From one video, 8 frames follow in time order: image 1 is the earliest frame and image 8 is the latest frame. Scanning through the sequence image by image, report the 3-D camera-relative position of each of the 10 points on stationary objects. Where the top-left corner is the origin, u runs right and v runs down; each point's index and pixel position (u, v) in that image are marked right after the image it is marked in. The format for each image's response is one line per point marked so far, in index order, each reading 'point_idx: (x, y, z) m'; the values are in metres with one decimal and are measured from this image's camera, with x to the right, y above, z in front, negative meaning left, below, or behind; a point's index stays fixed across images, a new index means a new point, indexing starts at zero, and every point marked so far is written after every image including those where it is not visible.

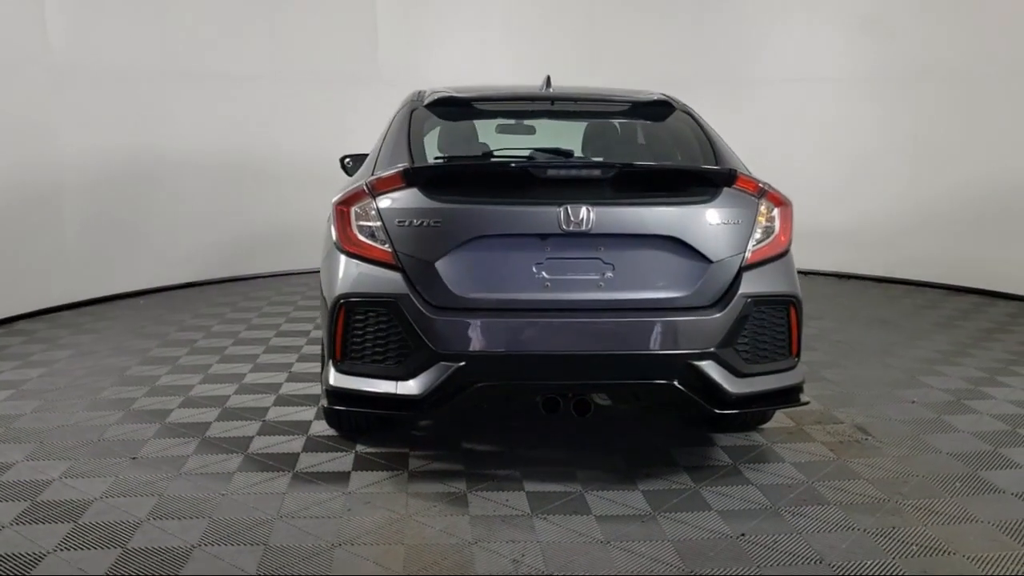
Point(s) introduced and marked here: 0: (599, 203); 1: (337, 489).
0: (+0.3, +0.3, +2.8) m
1: (-0.6, -0.7, +2.9) m
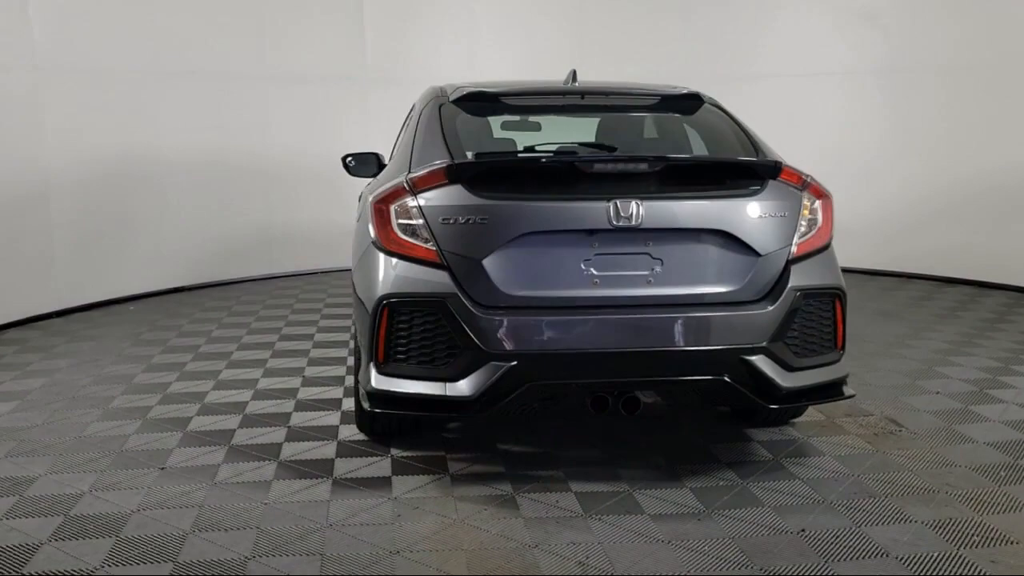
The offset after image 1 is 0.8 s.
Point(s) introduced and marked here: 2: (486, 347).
0: (+0.4, +0.3, +2.8) m
1: (-0.4, -0.7, +2.9) m
2: (-0.1, -0.2, +2.7) m
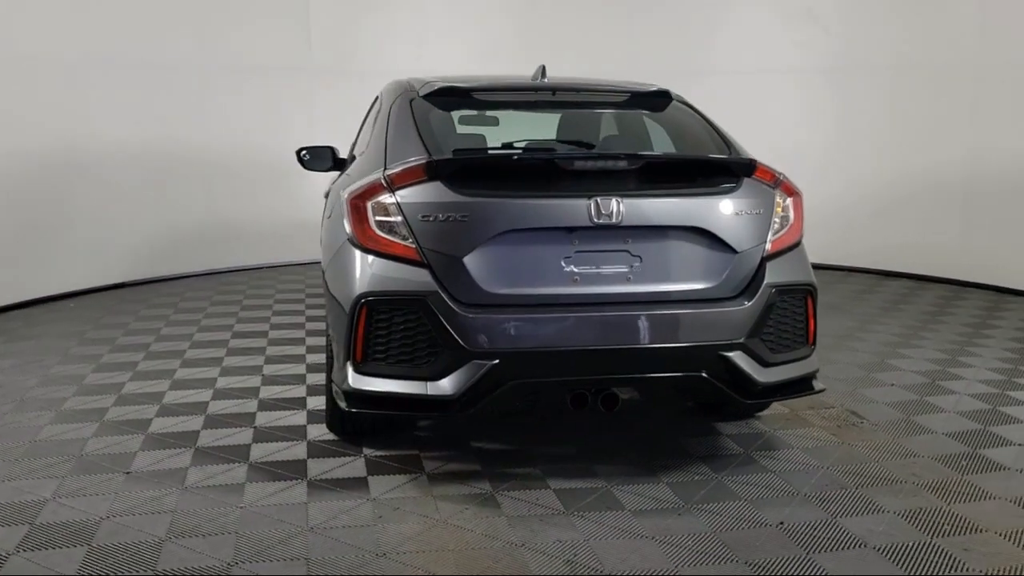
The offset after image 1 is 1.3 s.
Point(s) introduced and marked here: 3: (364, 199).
0: (+0.4, +0.3, +2.8) m
1: (-0.5, -0.7, +2.8) m
2: (-0.1, -0.2, +2.7) m
3: (-0.5, +0.3, +2.8) m
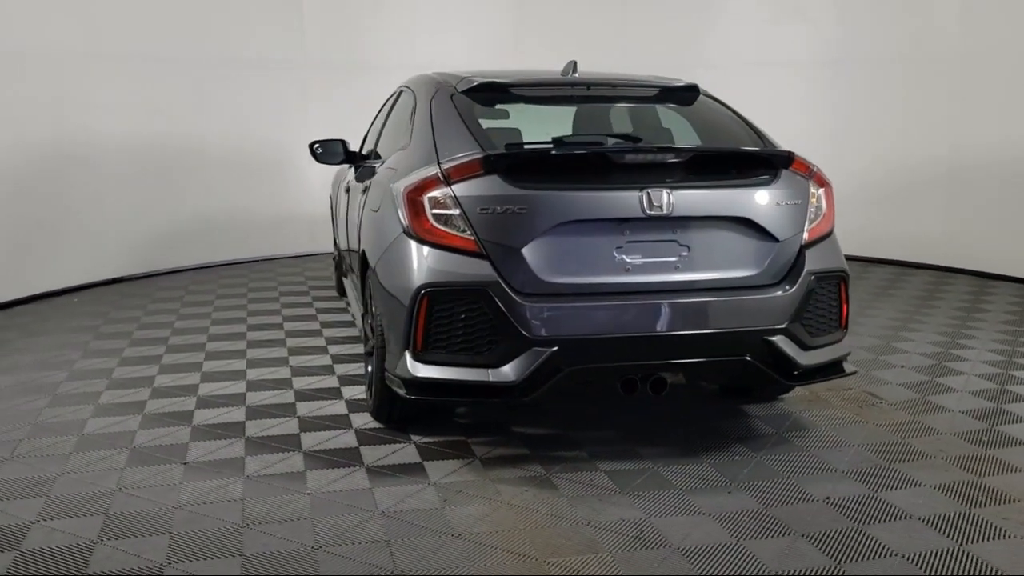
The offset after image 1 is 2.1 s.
0: (+0.5, +0.3, +2.9) m
1: (-0.3, -0.6, +2.9) m
2: (+0.1, -0.1, +2.8) m
3: (-0.3, +0.3, +2.9) m
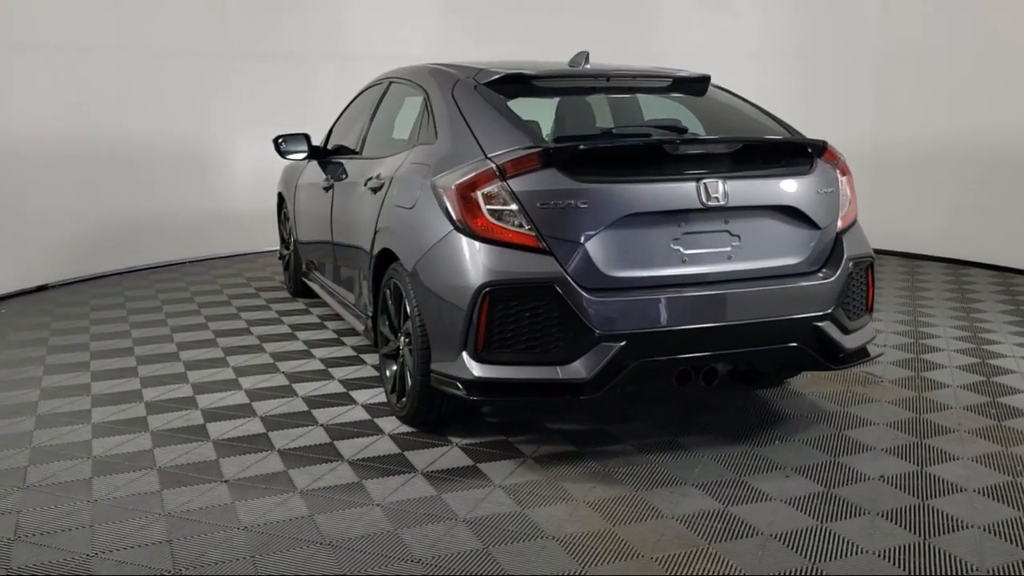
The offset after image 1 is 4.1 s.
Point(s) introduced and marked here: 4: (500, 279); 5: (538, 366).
0: (+0.7, +0.4, +2.9) m
1: (-0.1, -0.6, +2.8) m
2: (+0.3, -0.1, +2.8) m
3: (-0.1, +0.3, +2.8) m
4: (0.0, 0.0, +2.7) m
5: (+0.1, -0.2, +2.8) m
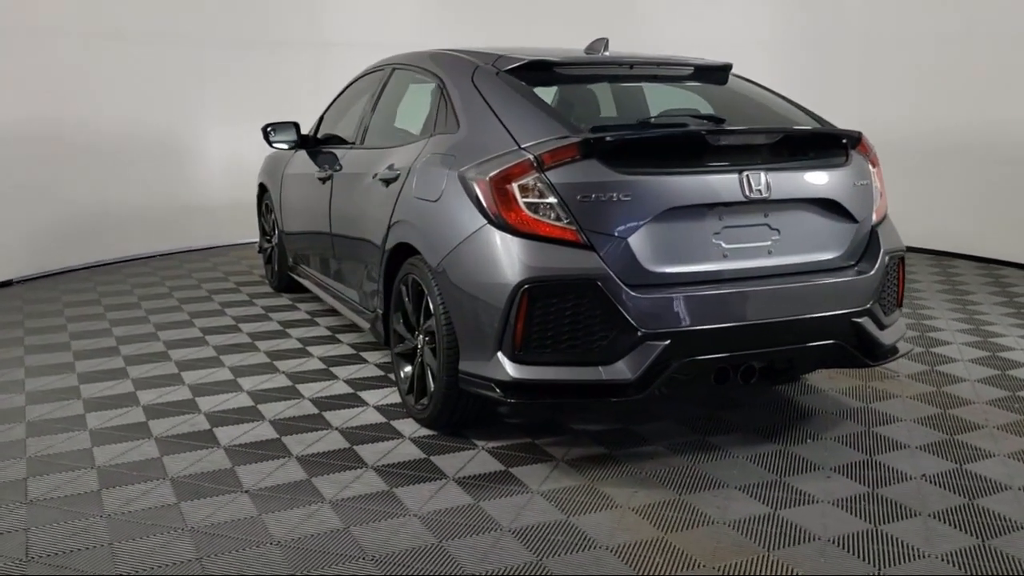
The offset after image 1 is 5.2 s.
0: (+0.8, +0.4, +2.8) m
1: (0.0, -0.6, +2.7) m
2: (+0.4, -0.1, +2.7) m
3: (0.0, +0.3, +2.7) m
4: (+0.1, 0.0, +2.6) m
5: (+0.2, -0.2, +2.7) m
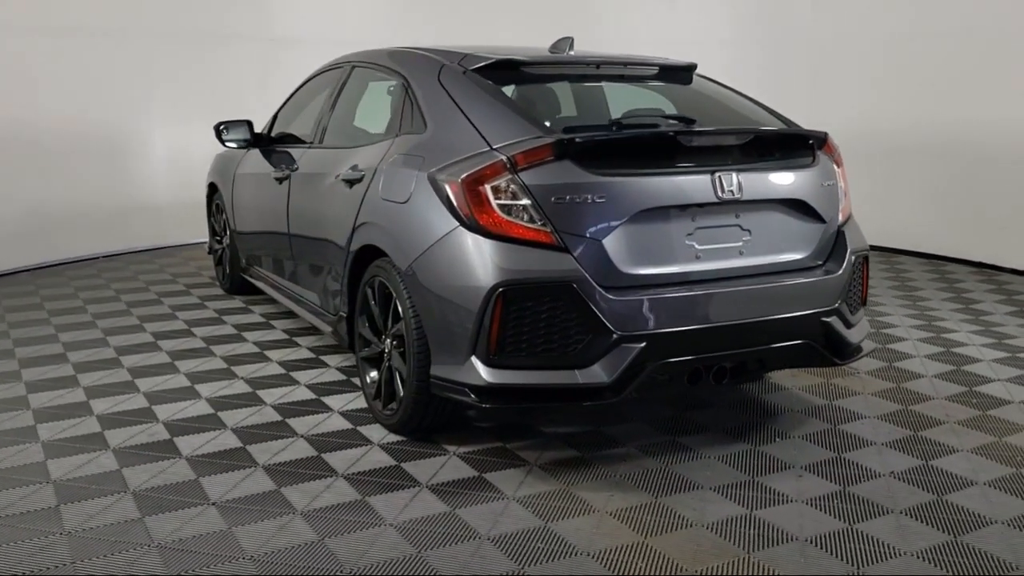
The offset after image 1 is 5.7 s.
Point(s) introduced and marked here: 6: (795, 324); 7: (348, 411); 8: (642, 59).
0: (+0.7, +0.4, +2.8) m
1: (0.0, -0.6, +2.7) m
2: (+0.3, -0.1, +2.6) m
3: (-0.1, +0.3, +2.6) m
4: (0.0, 0.0, +2.6) m
5: (+0.1, -0.2, +2.7) m
6: (+0.9, -0.1, +2.9) m
7: (-0.6, -0.5, +3.4) m
8: (+0.5, +0.9, +3.6) m
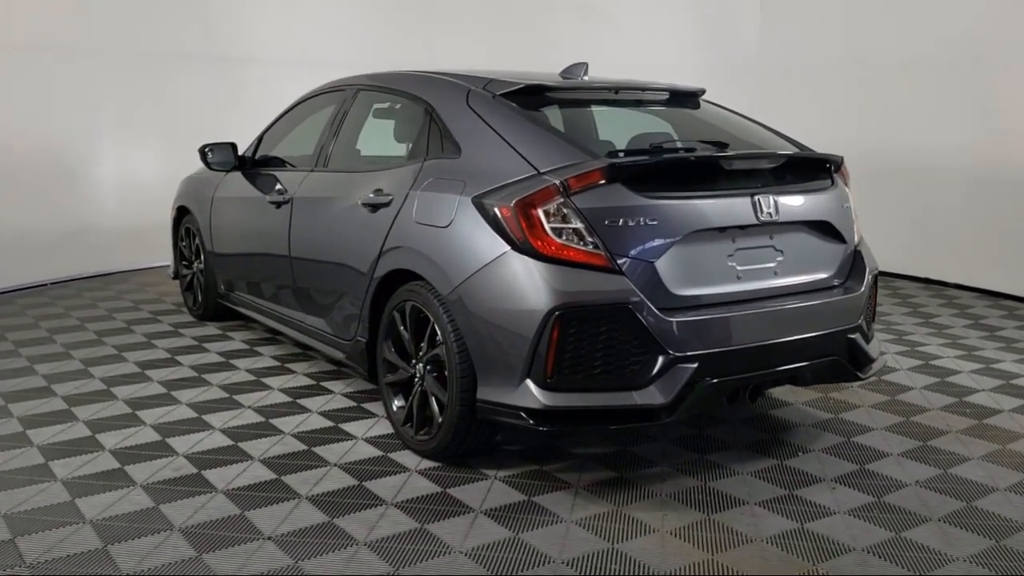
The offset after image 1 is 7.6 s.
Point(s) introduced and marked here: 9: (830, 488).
0: (+0.9, +0.3, +2.9) m
1: (+0.1, -0.7, +2.7) m
2: (+0.5, -0.2, +2.7) m
3: (+0.1, +0.2, +2.7) m
4: (+0.2, 0.0, +2.6) m
5: (+0.3, -0.3, +2.7) m
6: (+1.1, -0.2, +3.0) m
7: (-0.5, -0.6, +3.3) m
8: (+0.6, +0.8, +3.7) m
9: (+1.1, -0.7, +3.0) m
